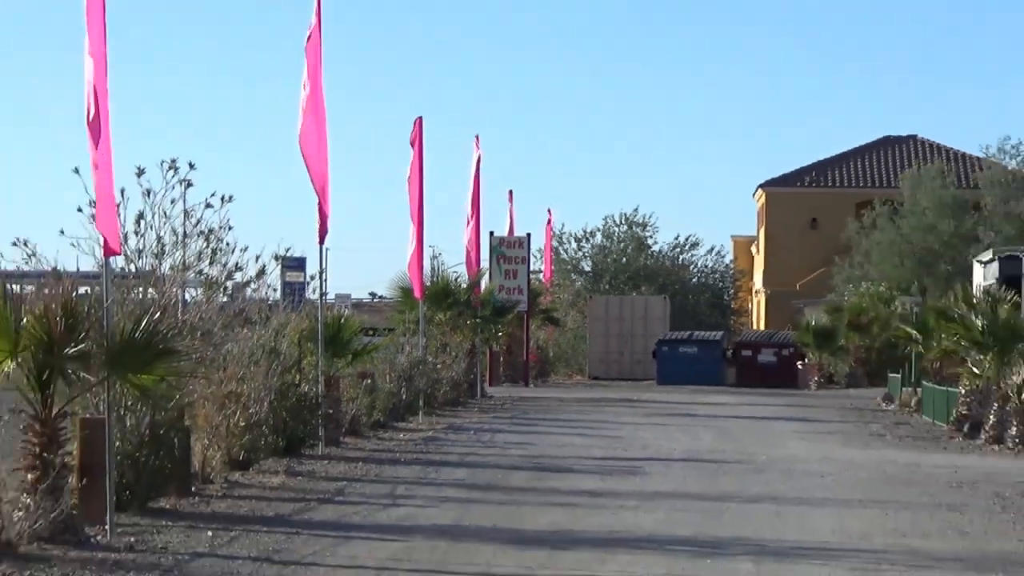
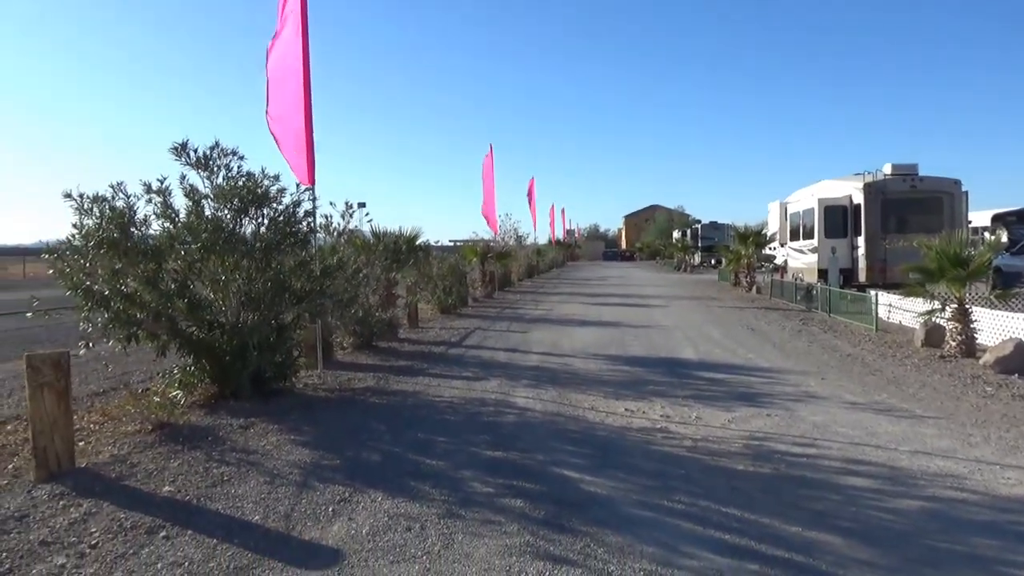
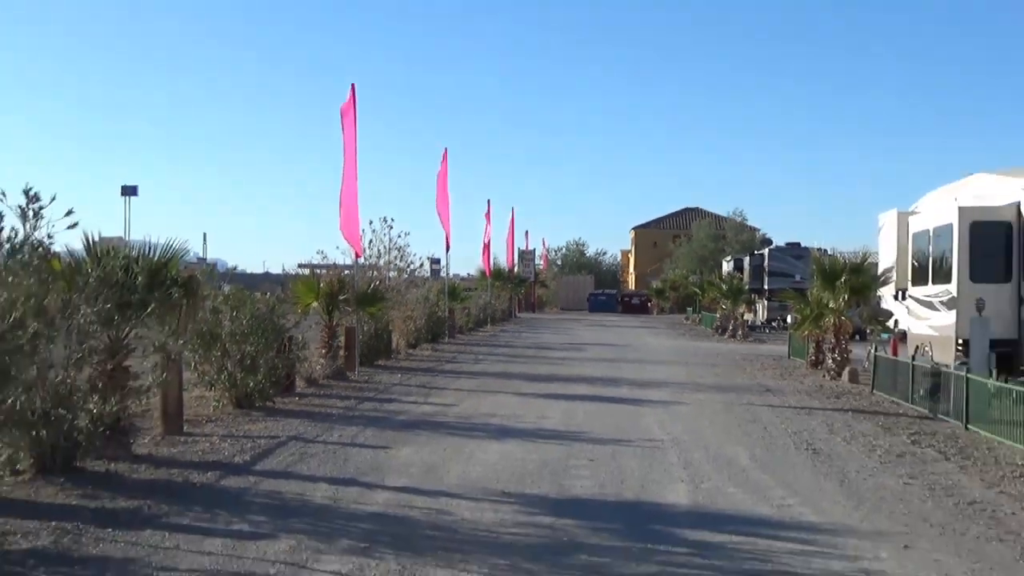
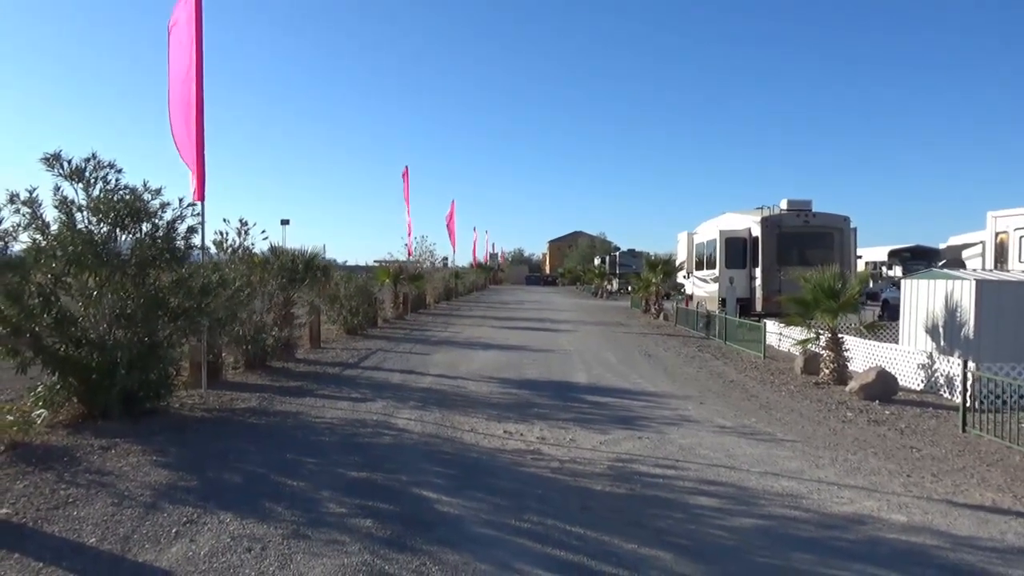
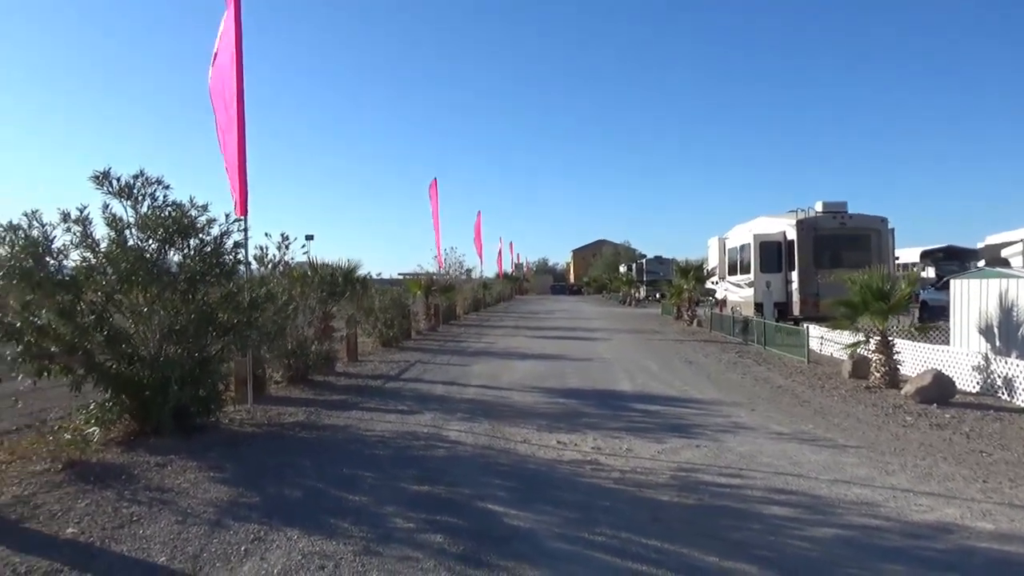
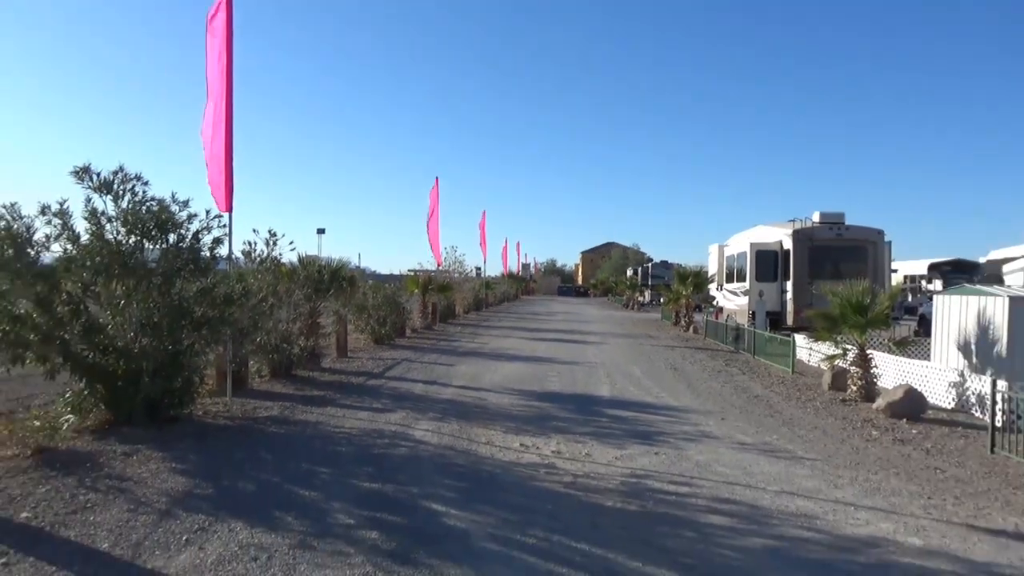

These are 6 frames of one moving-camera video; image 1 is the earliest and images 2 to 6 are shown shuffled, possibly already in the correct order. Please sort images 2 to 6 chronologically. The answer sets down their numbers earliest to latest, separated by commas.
3, 6, 4, 5, 2
